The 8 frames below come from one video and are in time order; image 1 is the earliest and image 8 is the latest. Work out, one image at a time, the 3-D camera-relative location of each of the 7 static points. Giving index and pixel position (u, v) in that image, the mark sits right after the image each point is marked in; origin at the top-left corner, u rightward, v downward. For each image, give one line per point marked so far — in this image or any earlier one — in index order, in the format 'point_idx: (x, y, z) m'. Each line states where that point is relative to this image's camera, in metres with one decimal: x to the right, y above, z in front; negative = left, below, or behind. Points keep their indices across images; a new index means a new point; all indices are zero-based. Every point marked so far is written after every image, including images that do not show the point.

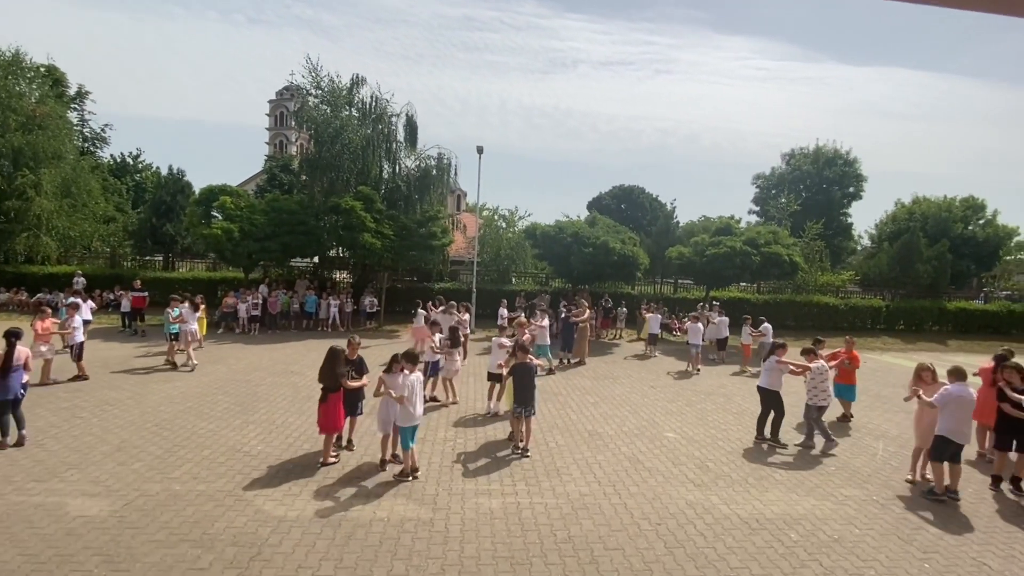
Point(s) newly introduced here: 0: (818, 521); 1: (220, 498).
0: (+4.0, -3.0, +6.3) m
1: (-3.8, -2.7, +6.3) m
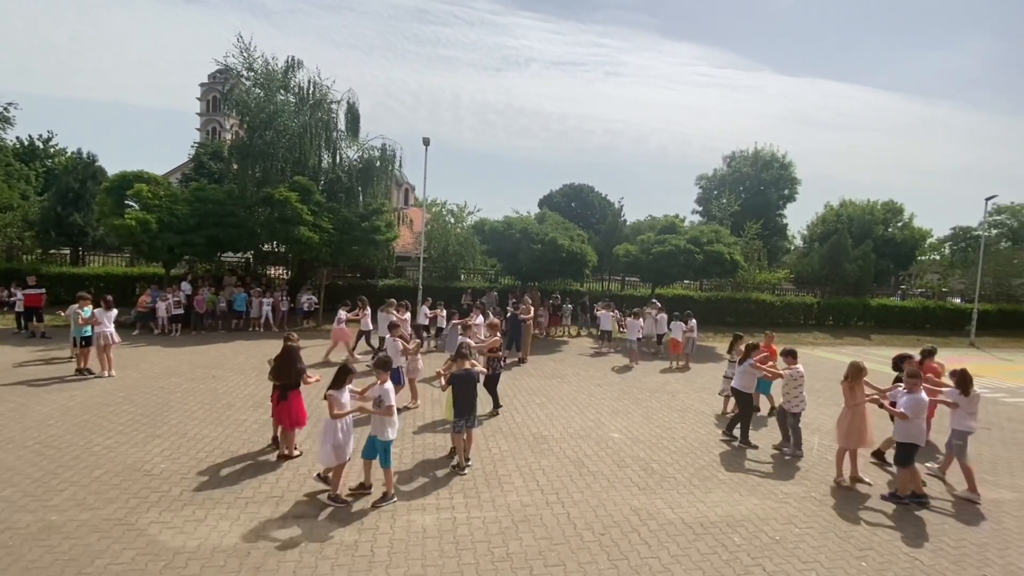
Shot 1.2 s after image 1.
0: (+3.2, -3.0, +6.2) m
1: (-4.5, -2.7, +5.4) m
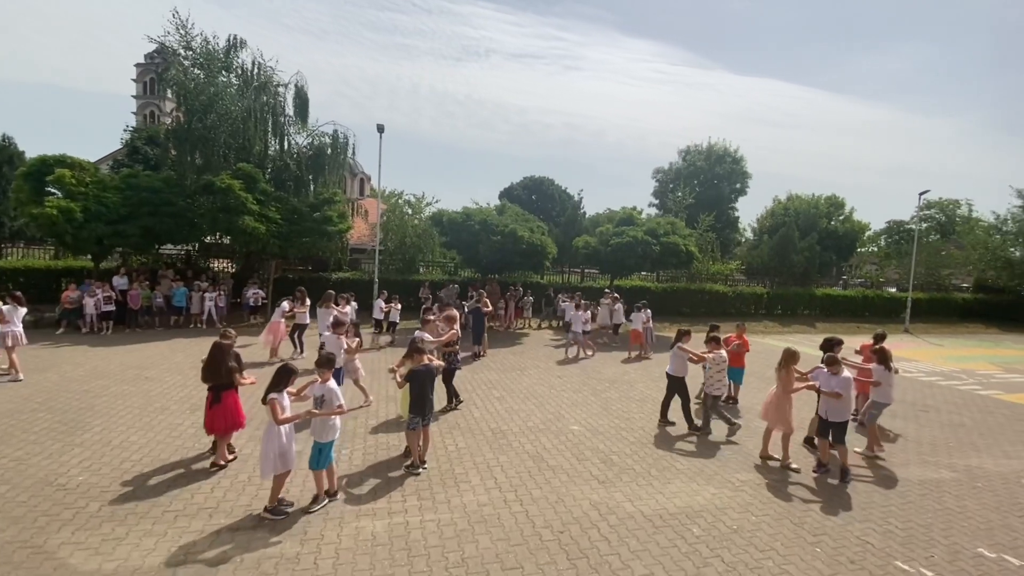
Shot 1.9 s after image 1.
0: (+2.6, -2.9, +6.2) m
1: (-5.0, -2.6, +4.8) m
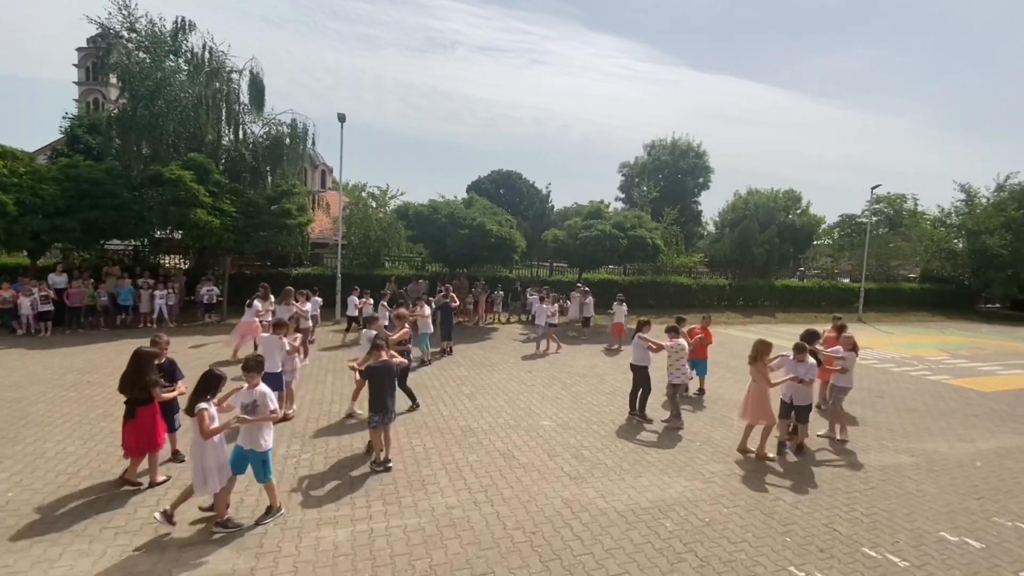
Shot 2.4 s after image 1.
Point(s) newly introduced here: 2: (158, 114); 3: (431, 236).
0: (+2.3, -2.8, +6.2) m
1: (-5.3, -2.6, +4.3) m
2: (-12.9, +6.4, +17.7) m
3: (-3.2, +2.0, +19.2) m
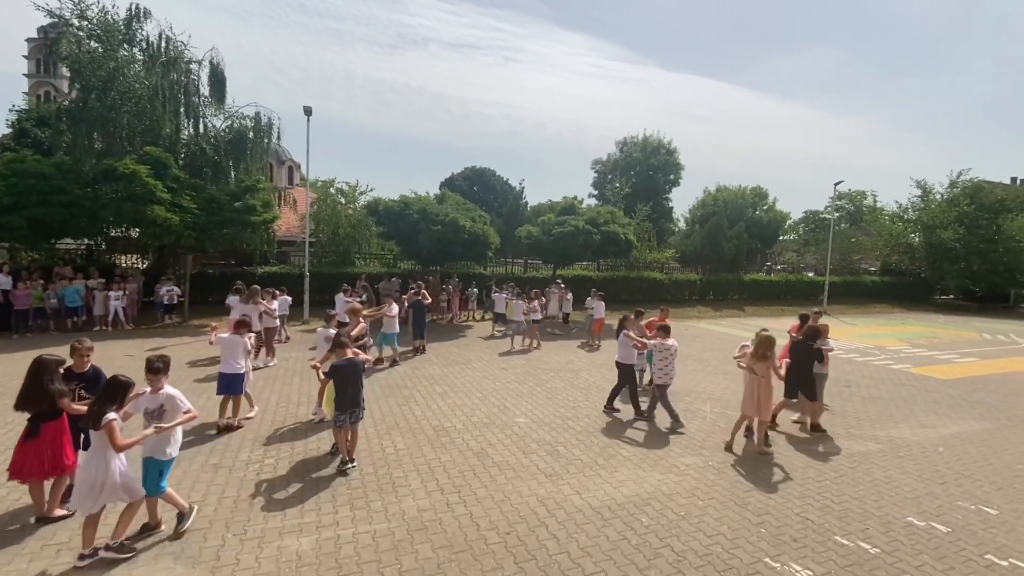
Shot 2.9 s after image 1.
0: (+1.9, -2.7, +6.2) m
1: (-5.5, -2.6, +3.9) m
2: (-13.9, +6.3, +16.8) m
3: (-4.3, +2.1, +18.8) m
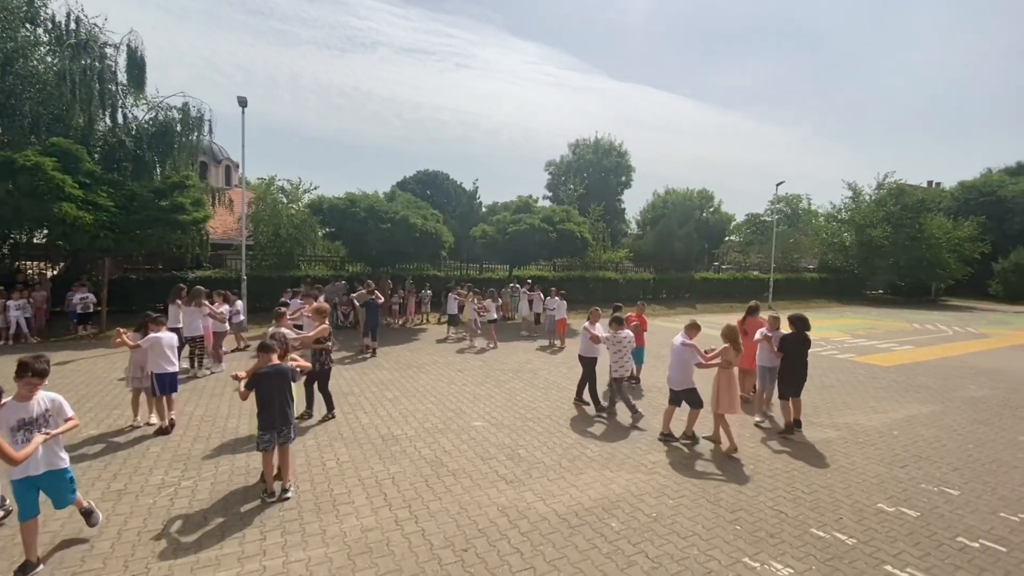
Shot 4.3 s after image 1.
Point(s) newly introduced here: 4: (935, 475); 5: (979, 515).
0: (+1.5, -2.5, +5.7) m
1: (-5.8, -2.6, +2.8) m
2: (-15.5, +6.0, +15.0) m
3: (-6.0, +2.0, +17.8) m
4: (+5.8, -2.6, +6.6) m
5: (+5.3, -2.6, +5.5) m
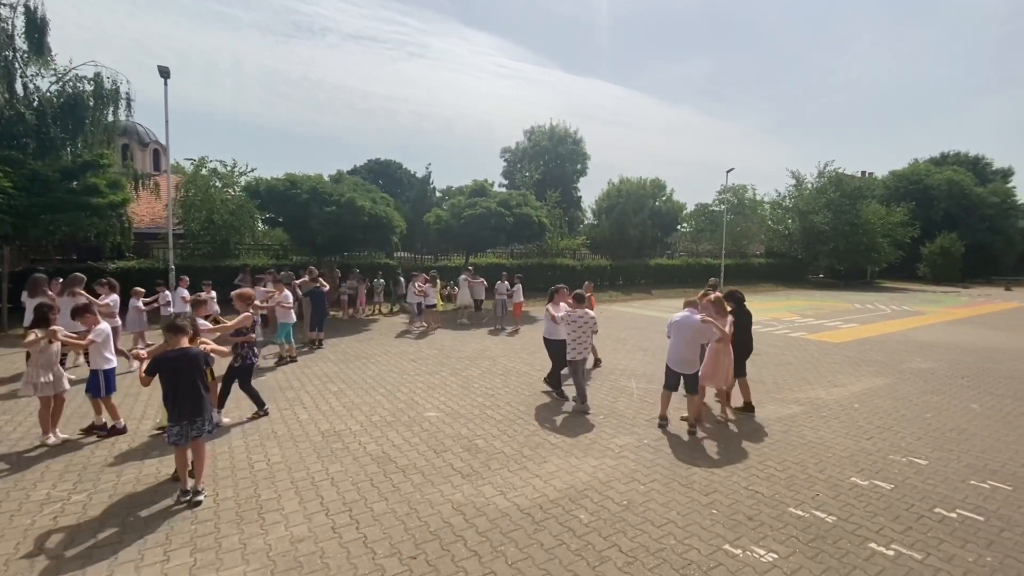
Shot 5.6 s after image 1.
0: (+1.0, -2.2, +5.3) m
1: (-5.9, -2.4, +1.7) m
2: (-16.9, +6.2, +12.9) m
3: (-7.5, +2.4, +16.6) m
4: (+5.2, -2.1, +6.5) m
5: (+4.9, -2.2, +5.4) m
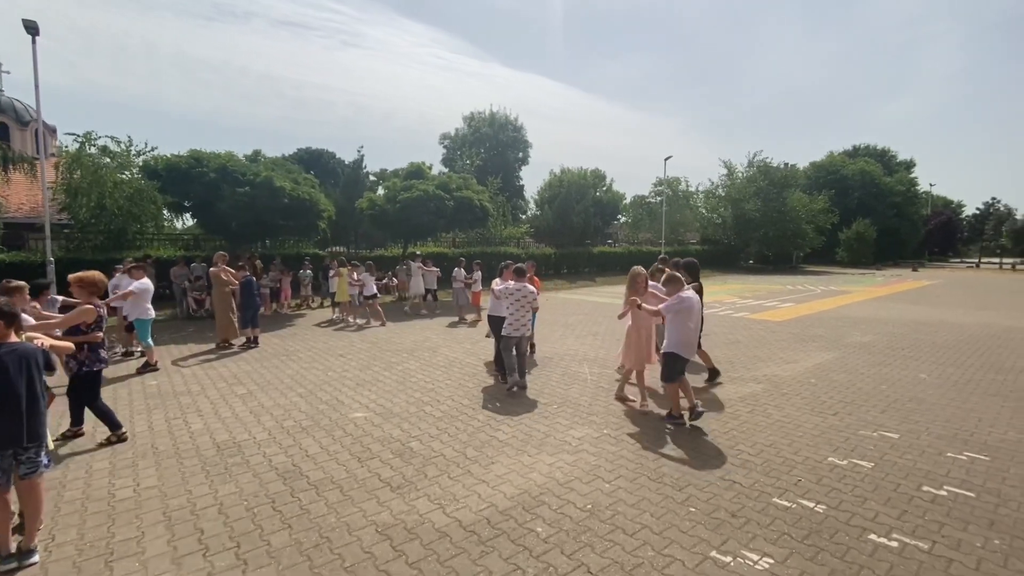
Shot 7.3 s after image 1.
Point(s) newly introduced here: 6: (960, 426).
0: (+0.5, -1.8, +4.4) m
1: (-6.0, -2.3, +0.1) m
2: (-18.3, +6.1, +9.9) m
3: (-9.4, +2.6, +14.6) m
4: (+4.5, -1.7, +6.2) m
5: (+4.3, -1.8, +5.0) m
6: (+5.5, -1.7, +6.0) m
